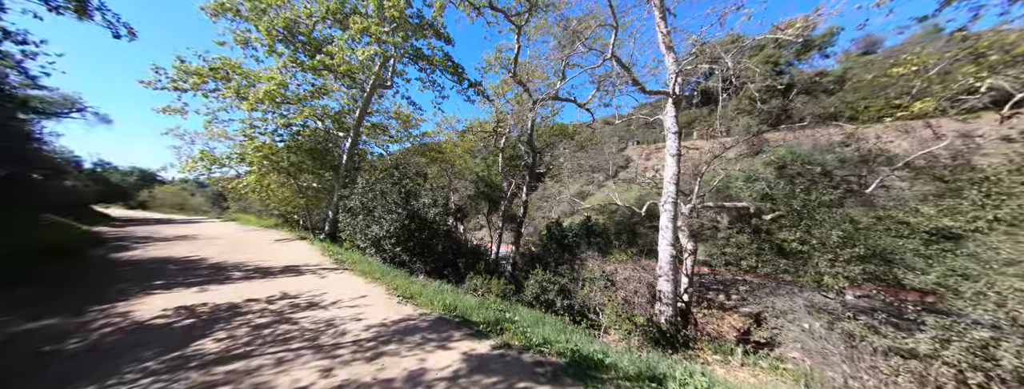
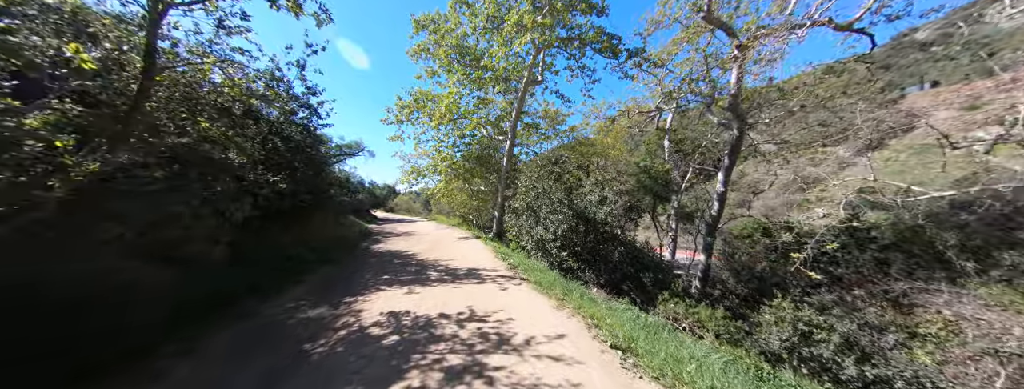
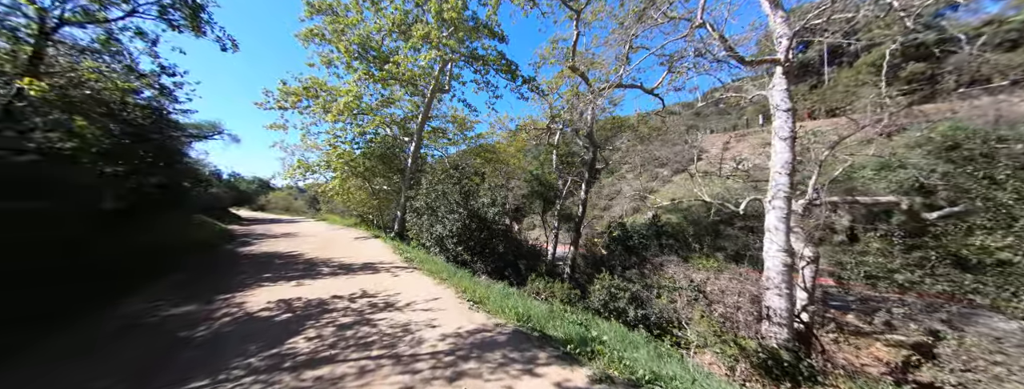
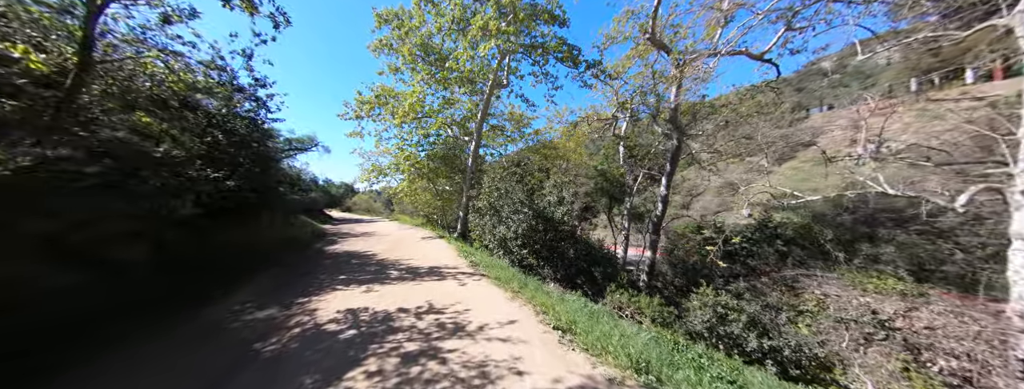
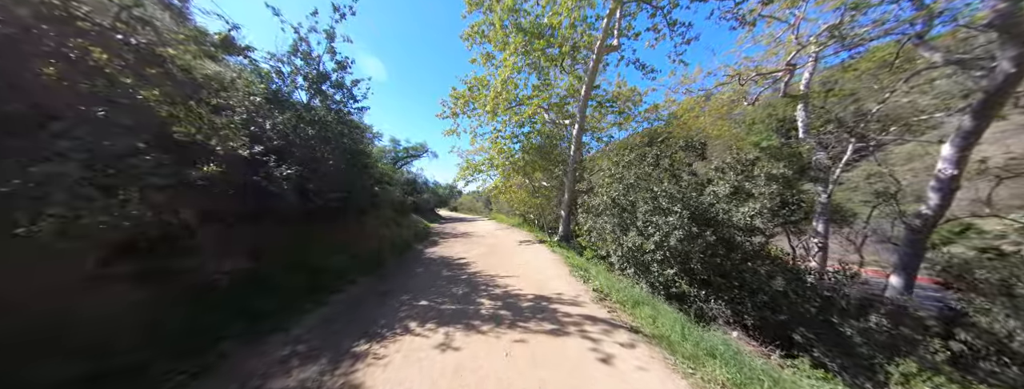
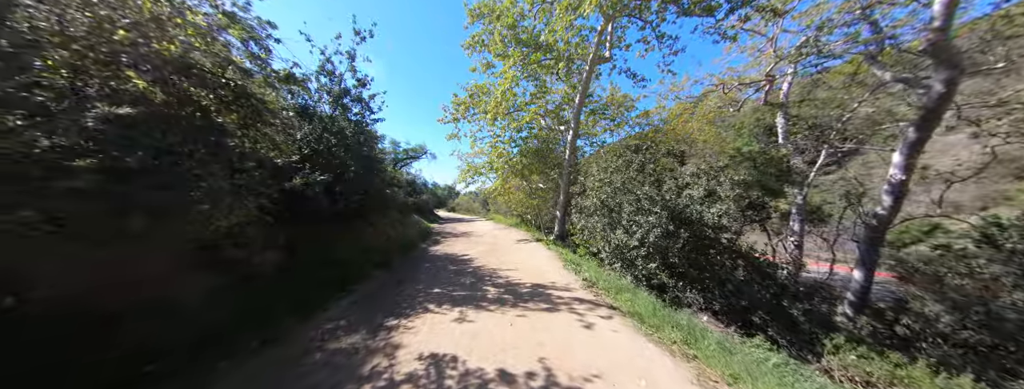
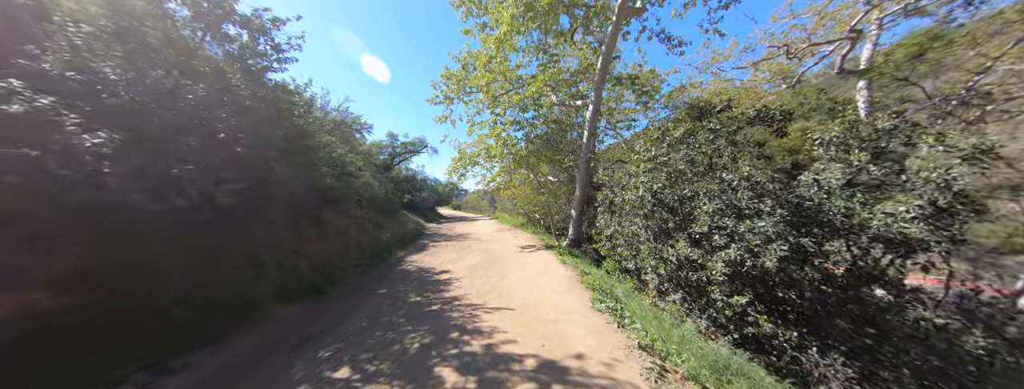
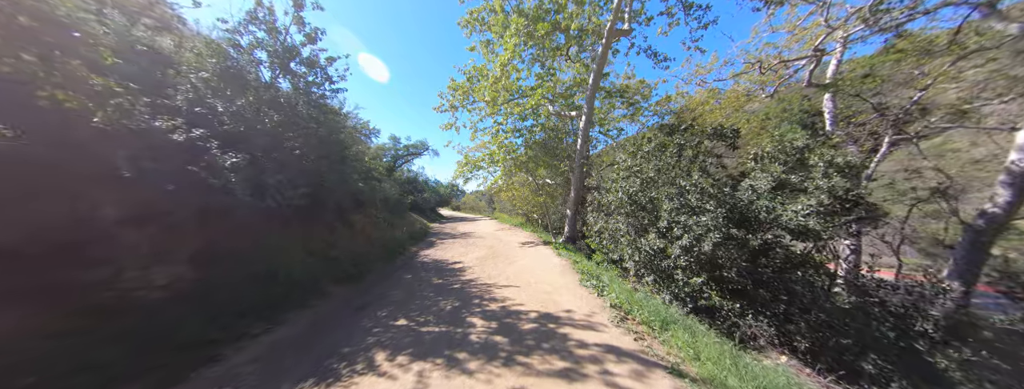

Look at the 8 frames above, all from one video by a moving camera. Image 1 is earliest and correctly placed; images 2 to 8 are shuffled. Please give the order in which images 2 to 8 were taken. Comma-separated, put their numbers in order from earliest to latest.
3, 4, 2, 6, 5, 8, 7
